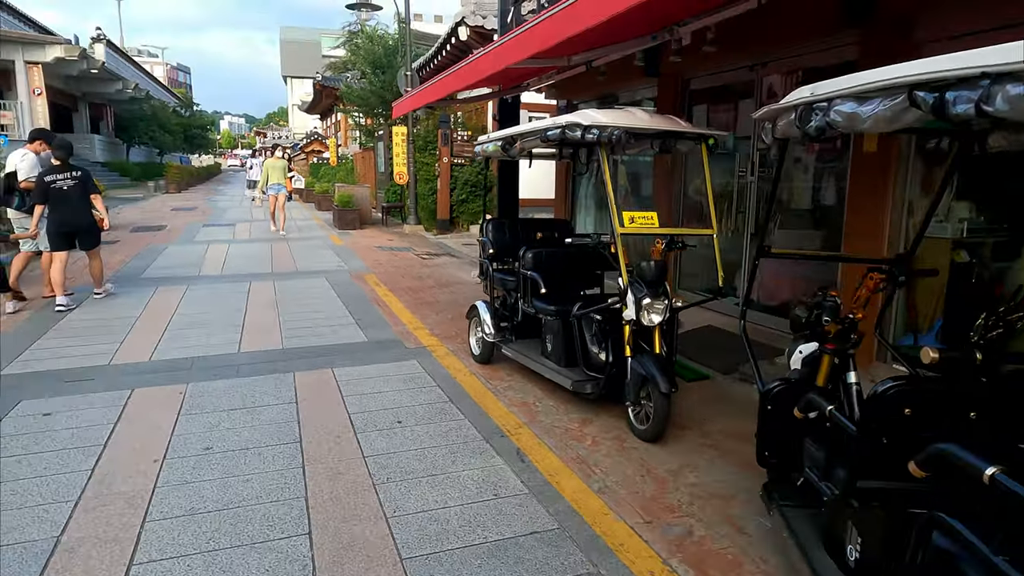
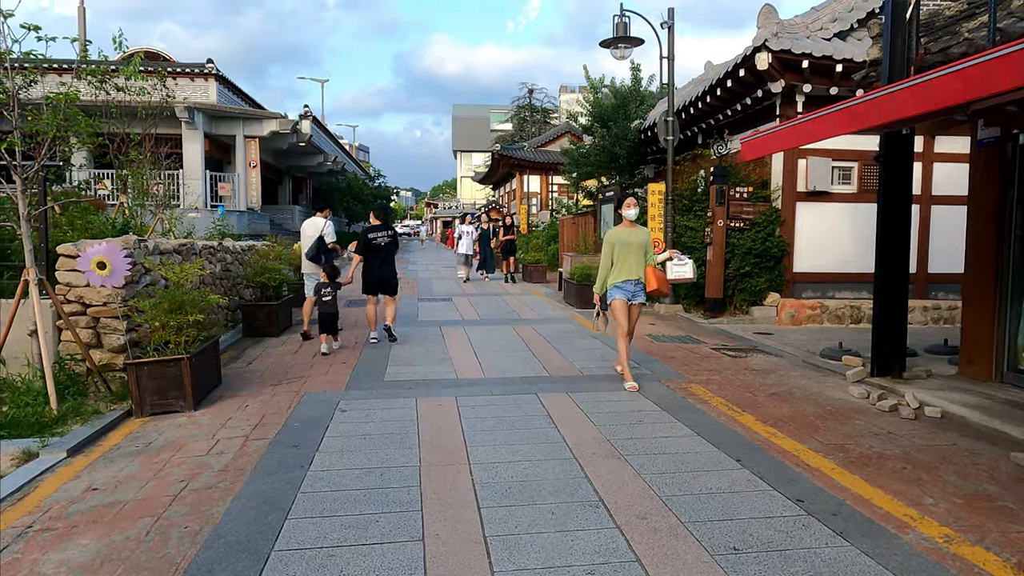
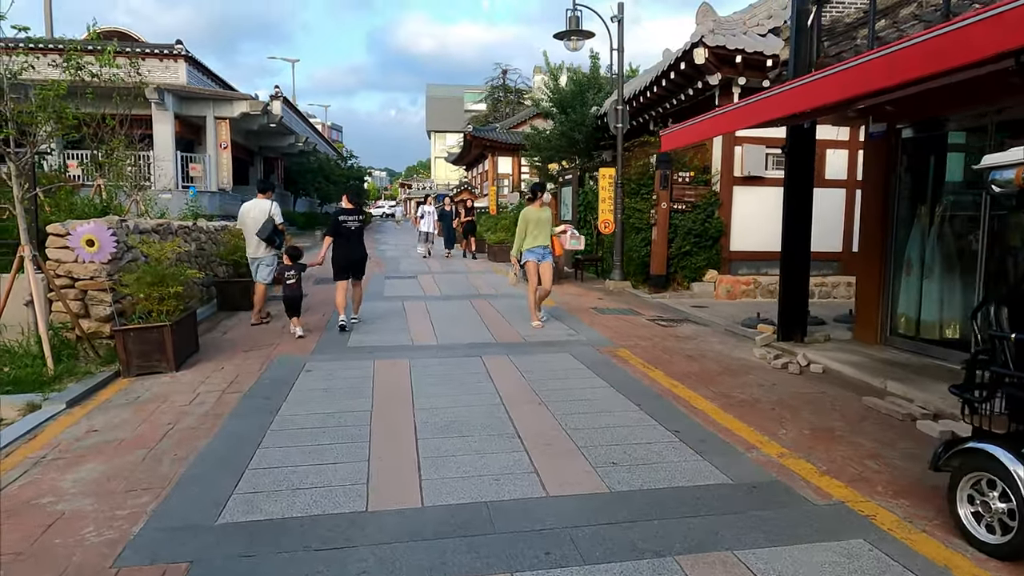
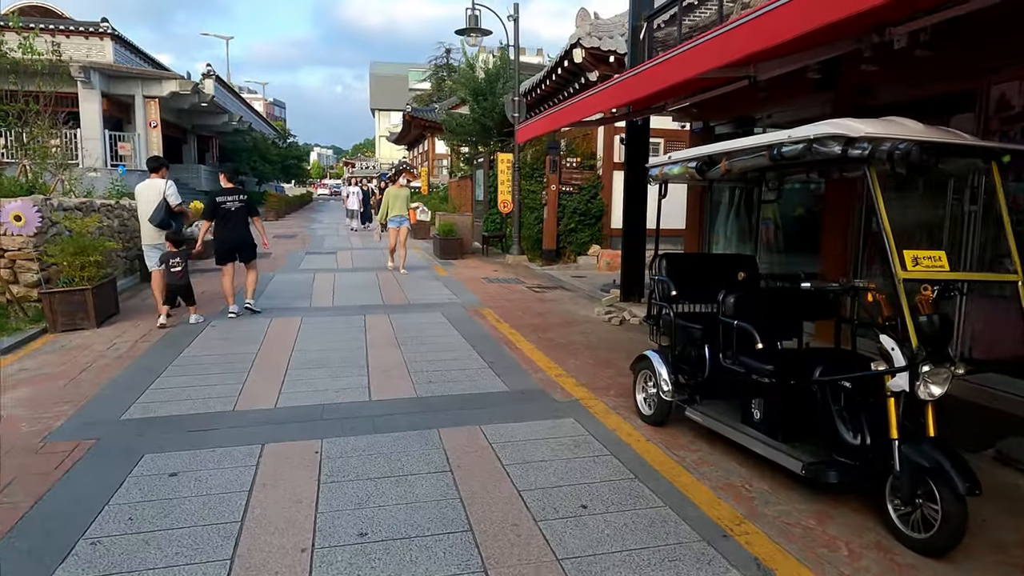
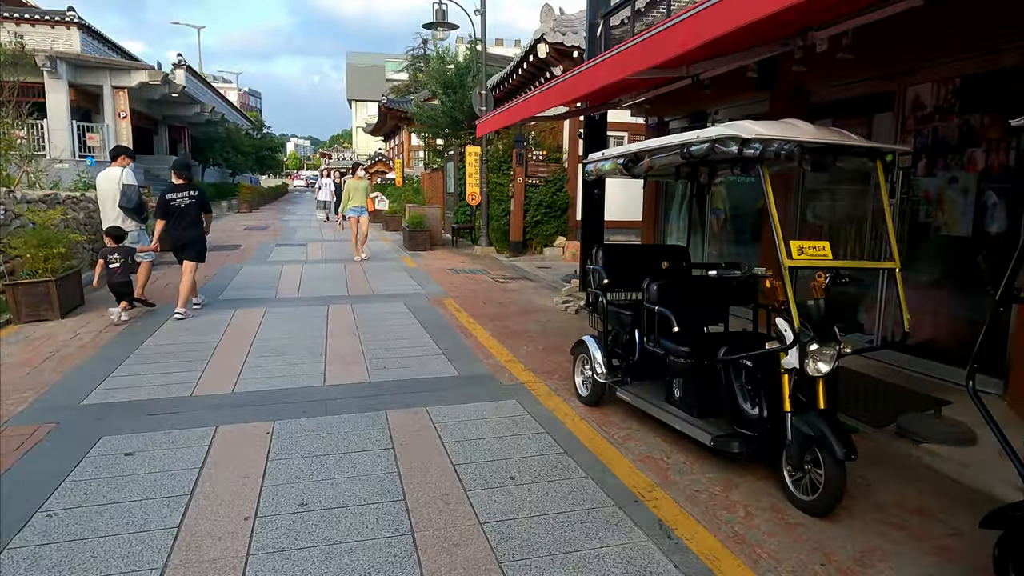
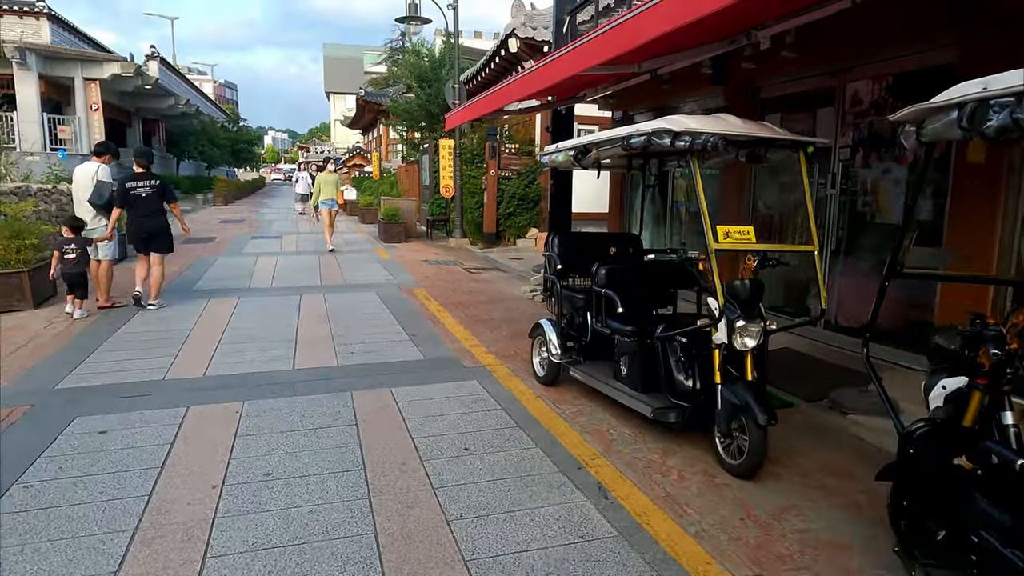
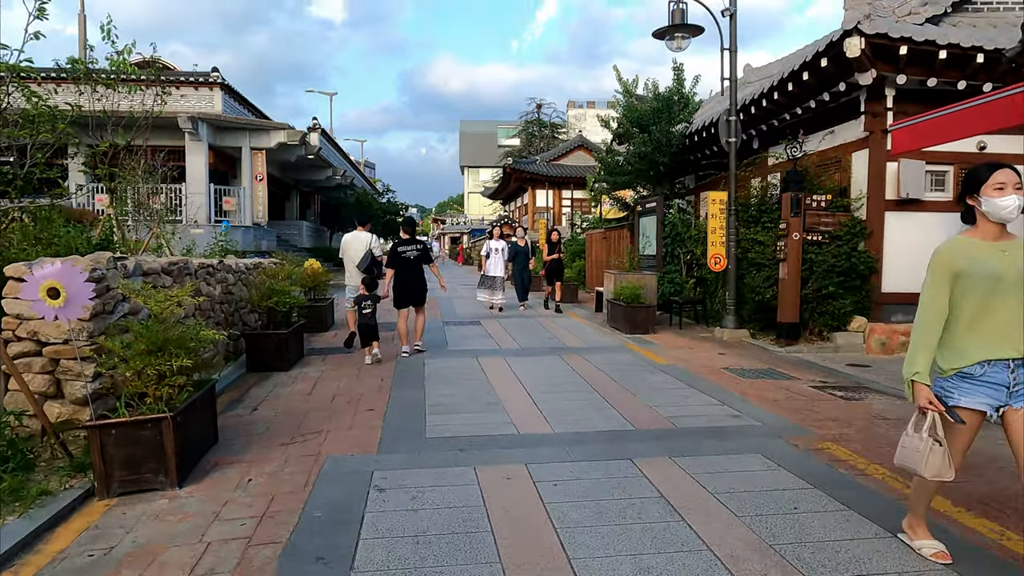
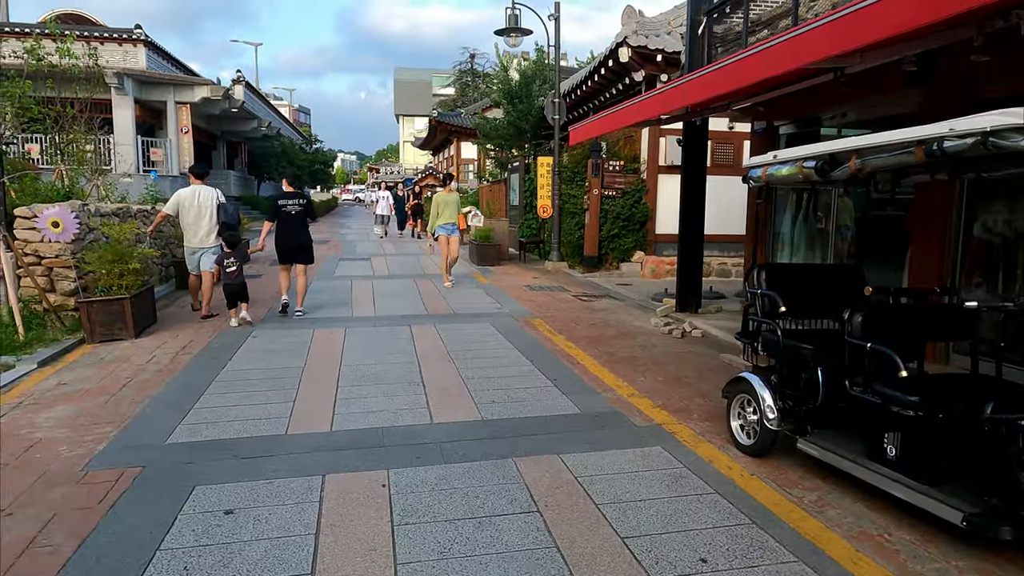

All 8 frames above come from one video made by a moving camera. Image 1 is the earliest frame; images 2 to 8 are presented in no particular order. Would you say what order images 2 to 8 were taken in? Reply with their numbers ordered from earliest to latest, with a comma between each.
6, 5, 4, 8, 3, 2, 7
